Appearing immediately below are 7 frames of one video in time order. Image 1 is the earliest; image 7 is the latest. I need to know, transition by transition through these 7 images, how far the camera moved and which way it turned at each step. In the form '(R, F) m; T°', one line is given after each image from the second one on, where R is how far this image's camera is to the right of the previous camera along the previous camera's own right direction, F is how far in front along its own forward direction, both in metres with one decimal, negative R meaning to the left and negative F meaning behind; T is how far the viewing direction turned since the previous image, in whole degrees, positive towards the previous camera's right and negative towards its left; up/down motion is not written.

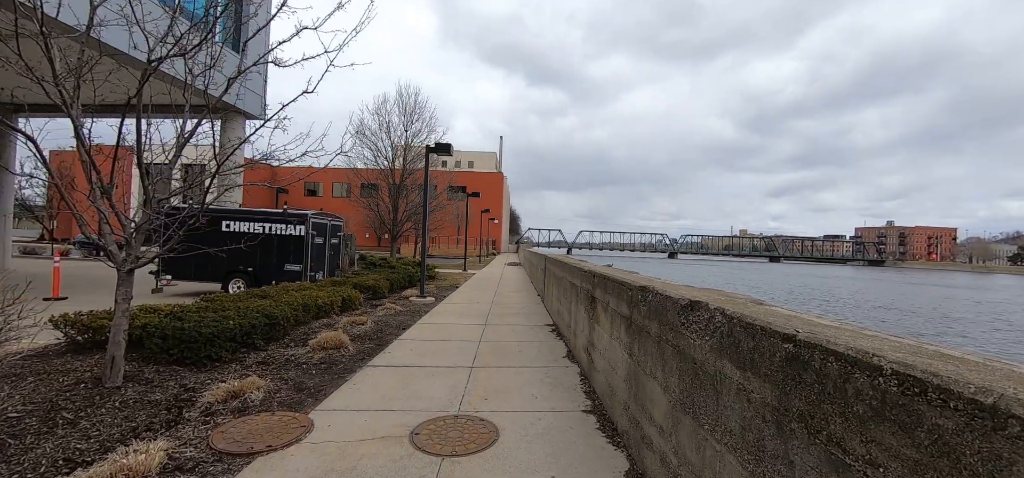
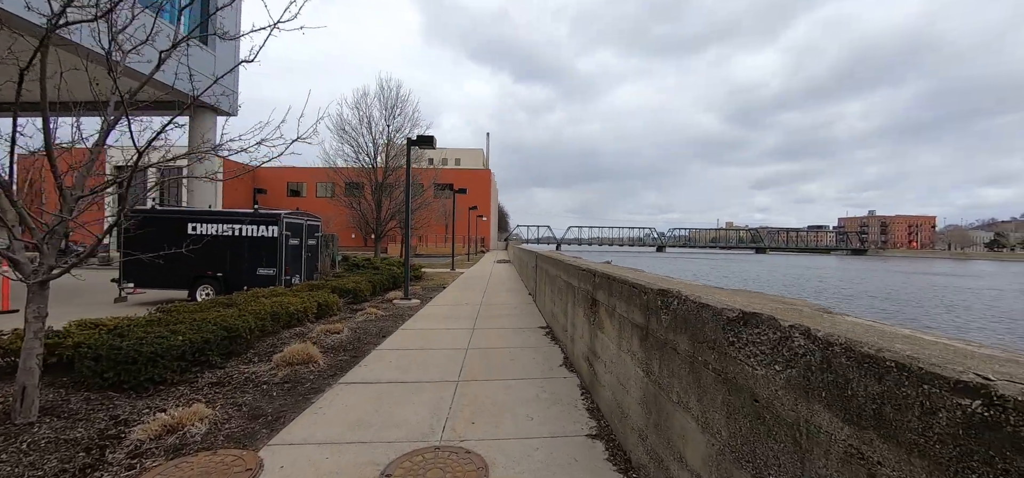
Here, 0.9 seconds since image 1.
(0.0, +0.6) m; +1°
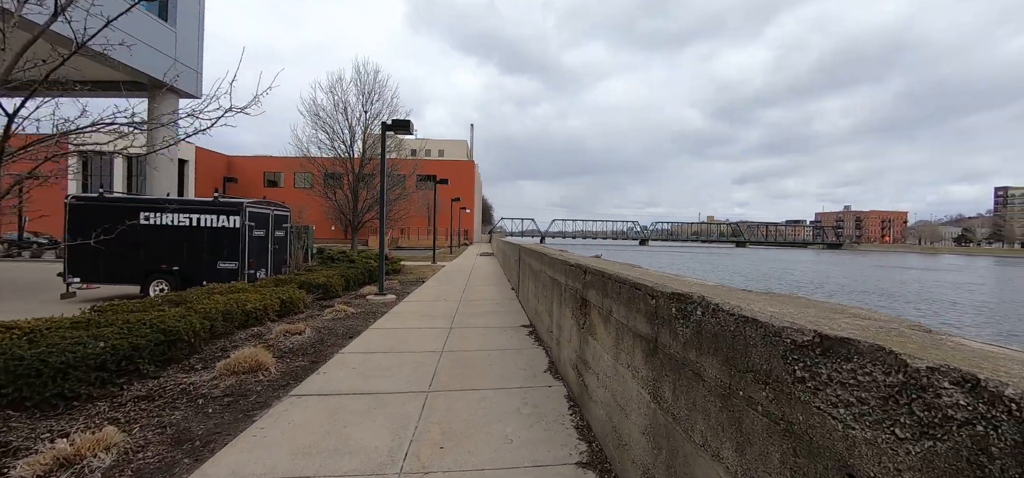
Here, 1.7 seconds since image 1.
(+0.1, +0.6) m; +2°
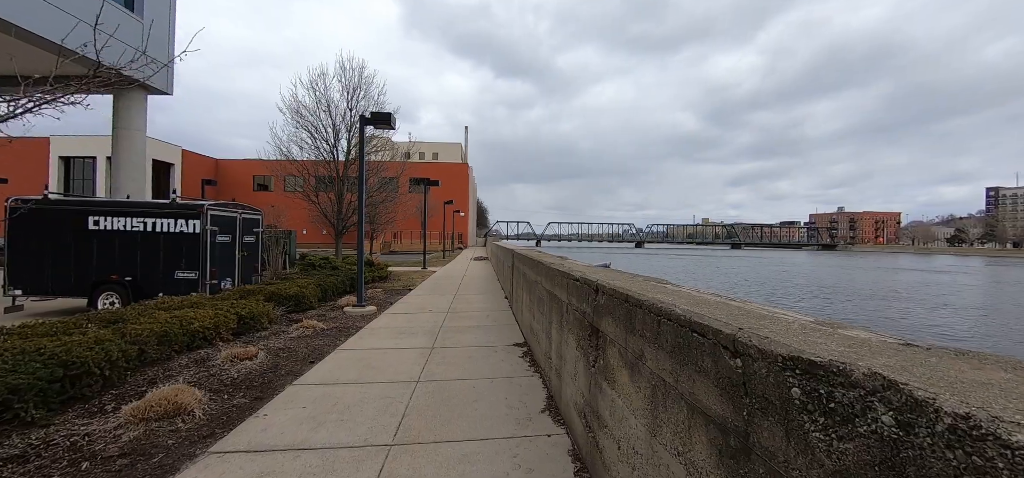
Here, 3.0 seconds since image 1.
(+0.1, +0.9) m; +1°
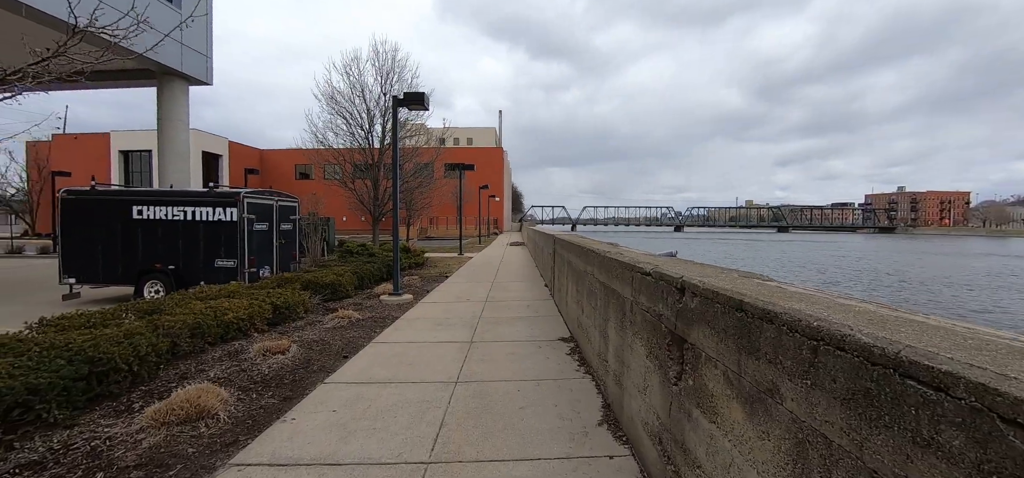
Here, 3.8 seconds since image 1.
(-0.1, +0.5) m; -5°
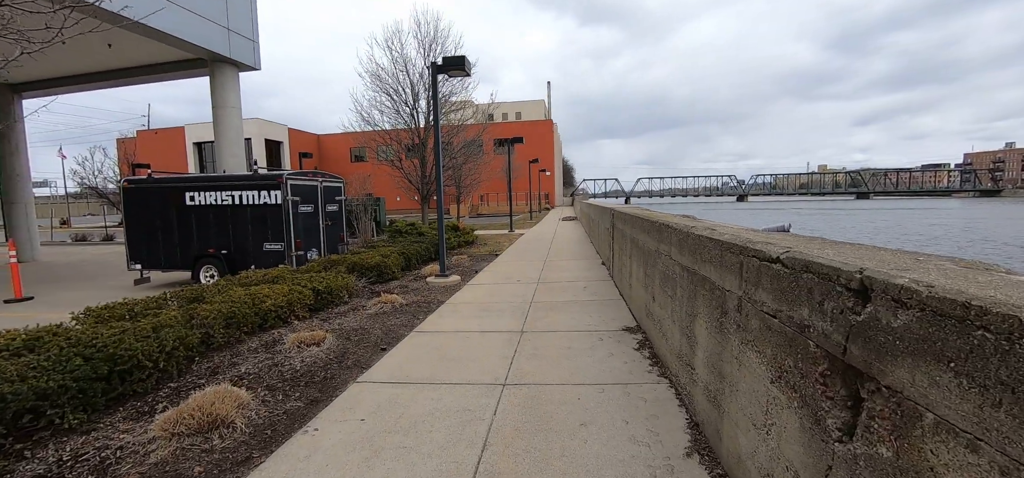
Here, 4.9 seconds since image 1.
(0.0, +0.8) m; -7°
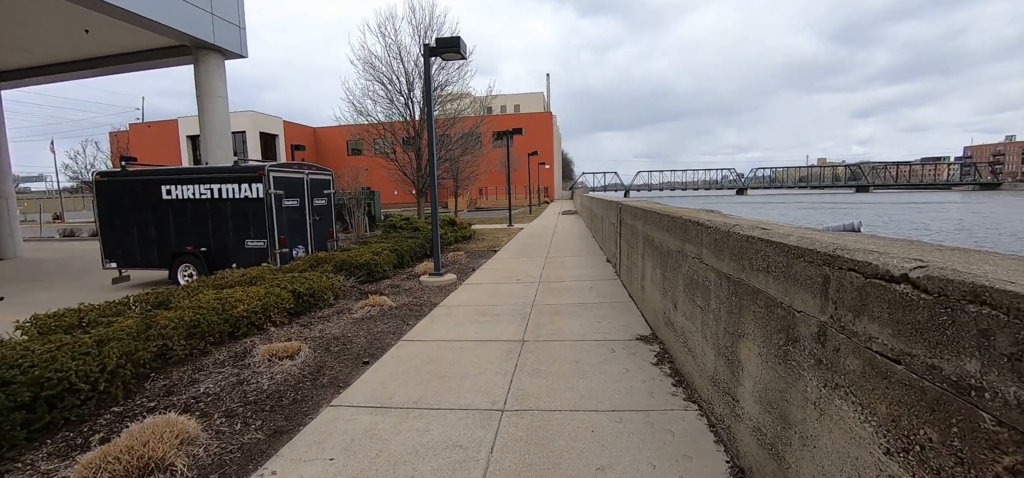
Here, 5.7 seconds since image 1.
(0.0, +0.6) m; 0°
